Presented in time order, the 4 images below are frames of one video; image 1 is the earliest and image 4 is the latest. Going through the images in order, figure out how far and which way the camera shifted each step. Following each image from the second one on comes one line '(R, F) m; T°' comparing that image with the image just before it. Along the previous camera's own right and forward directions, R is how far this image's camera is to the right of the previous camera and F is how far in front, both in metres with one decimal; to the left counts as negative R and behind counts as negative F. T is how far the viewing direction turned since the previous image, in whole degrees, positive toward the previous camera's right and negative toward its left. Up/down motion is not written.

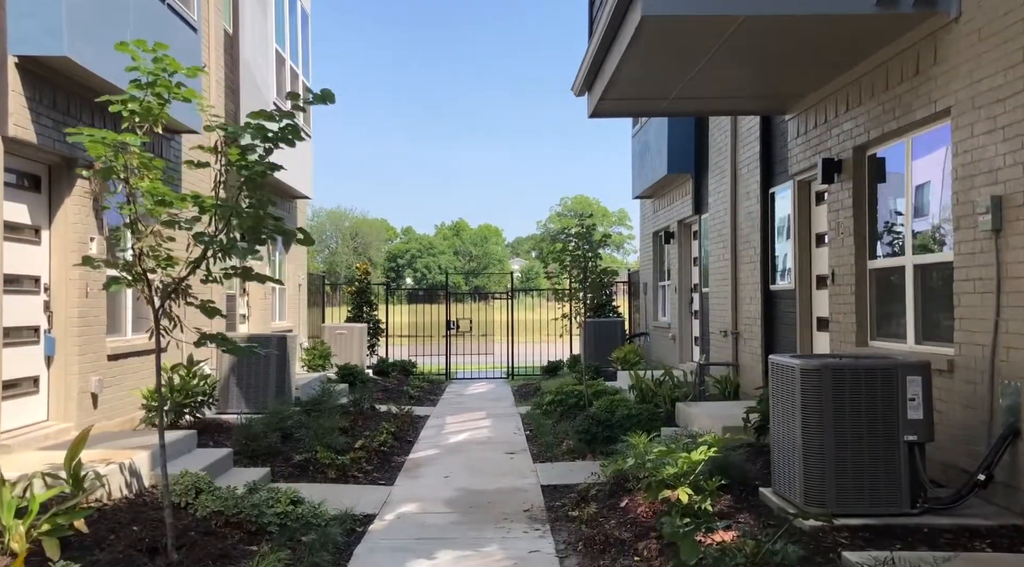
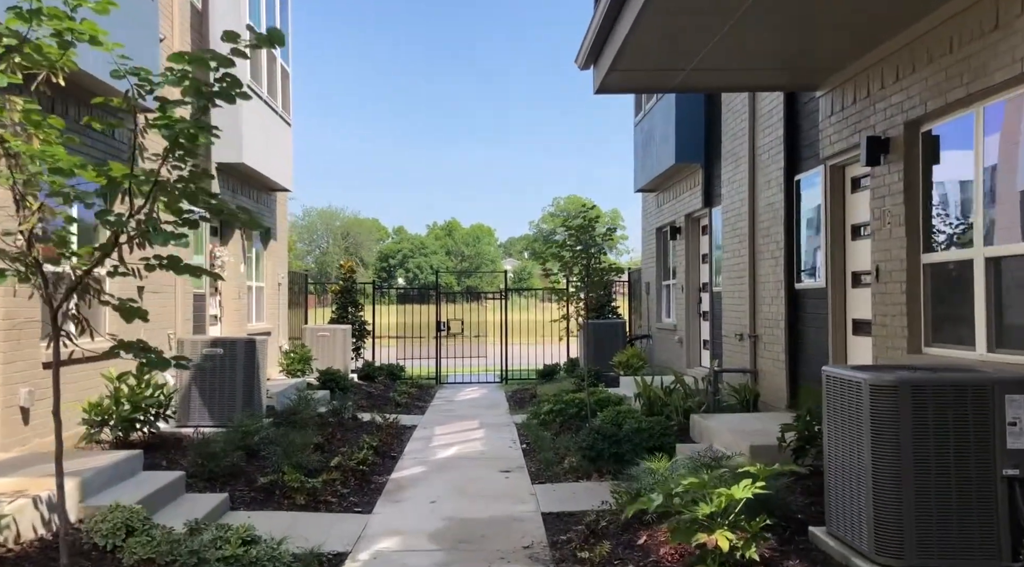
(0.0, +1.1) m; 0°
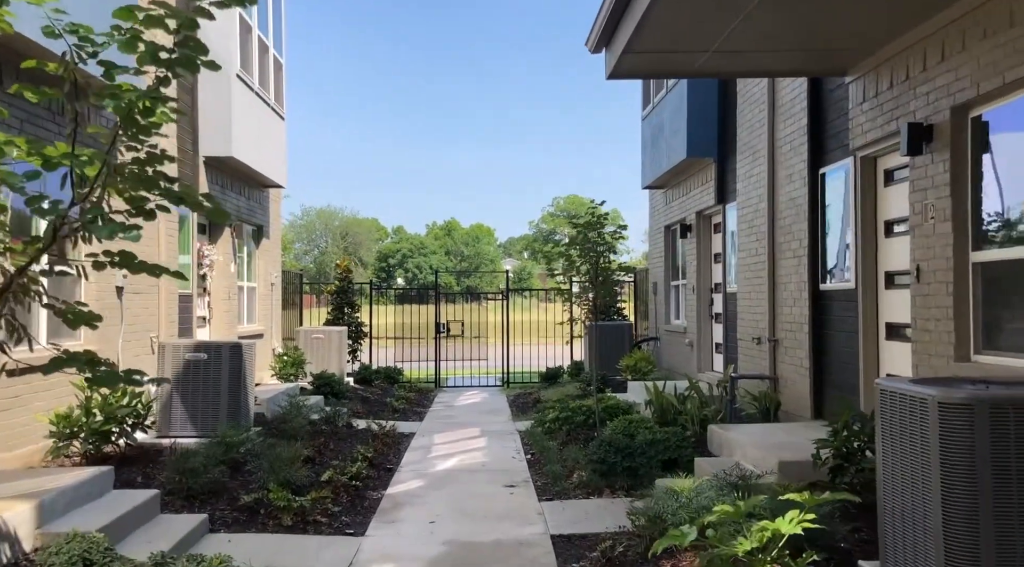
(0.0, +0.6) m; 0°
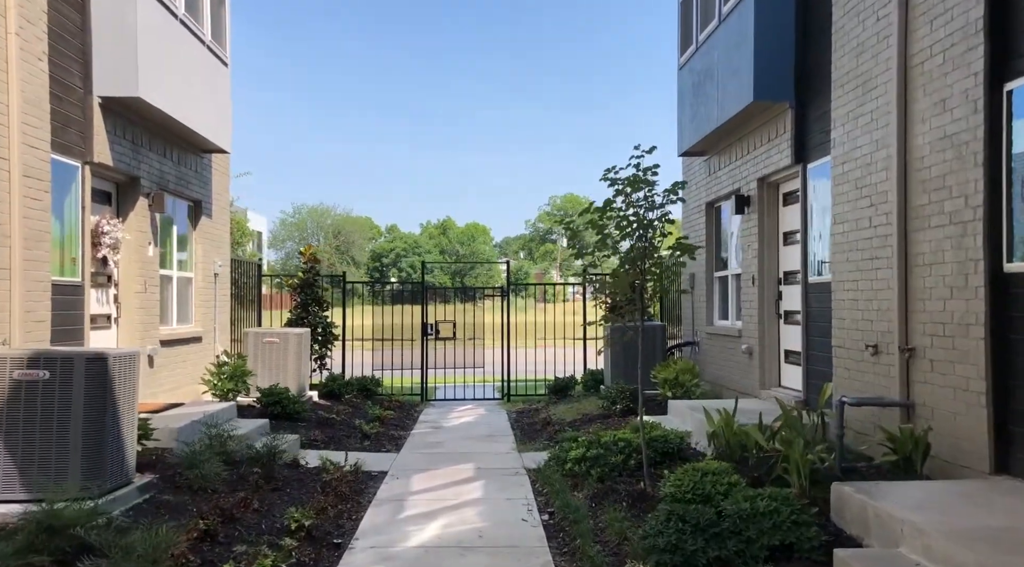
(-0.1, +3.1) m; 0°
